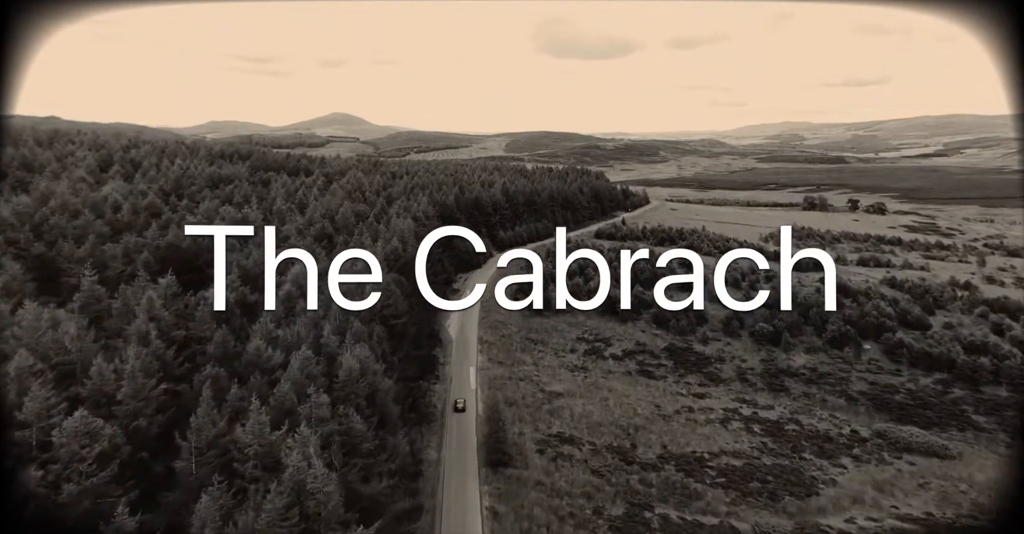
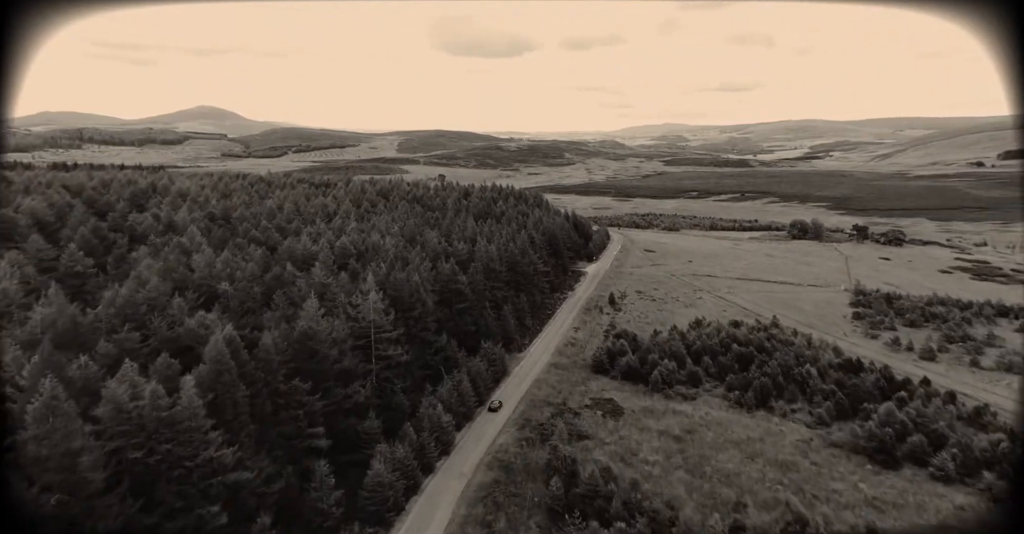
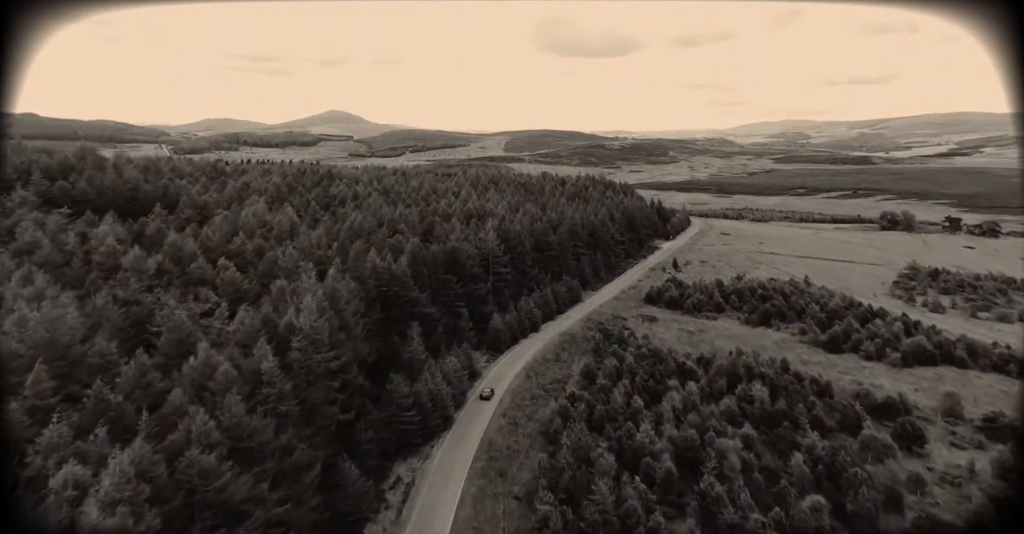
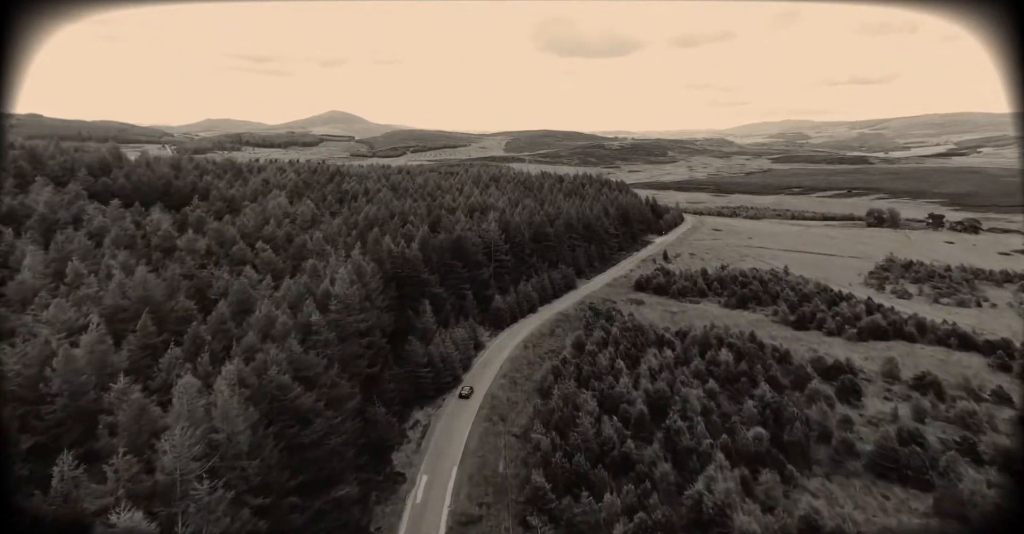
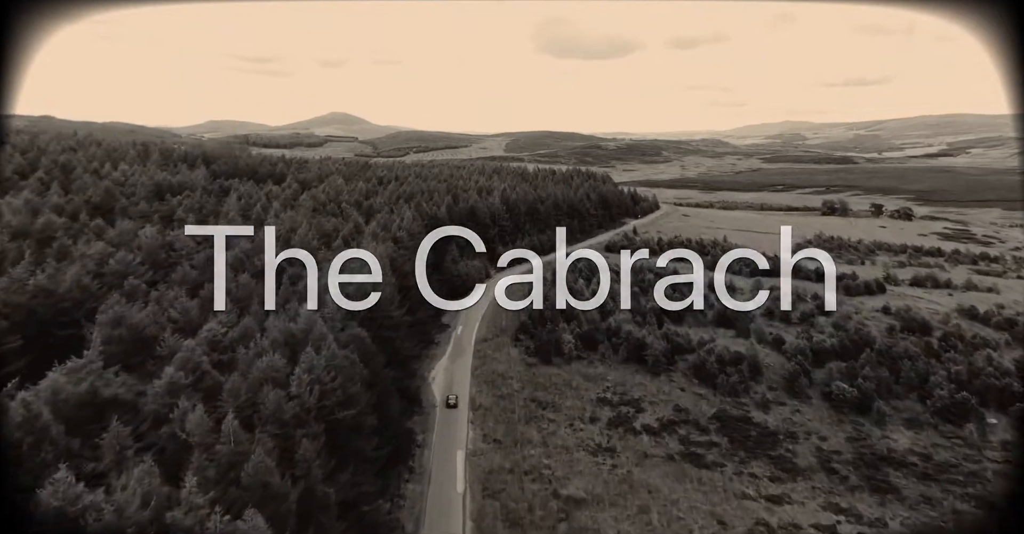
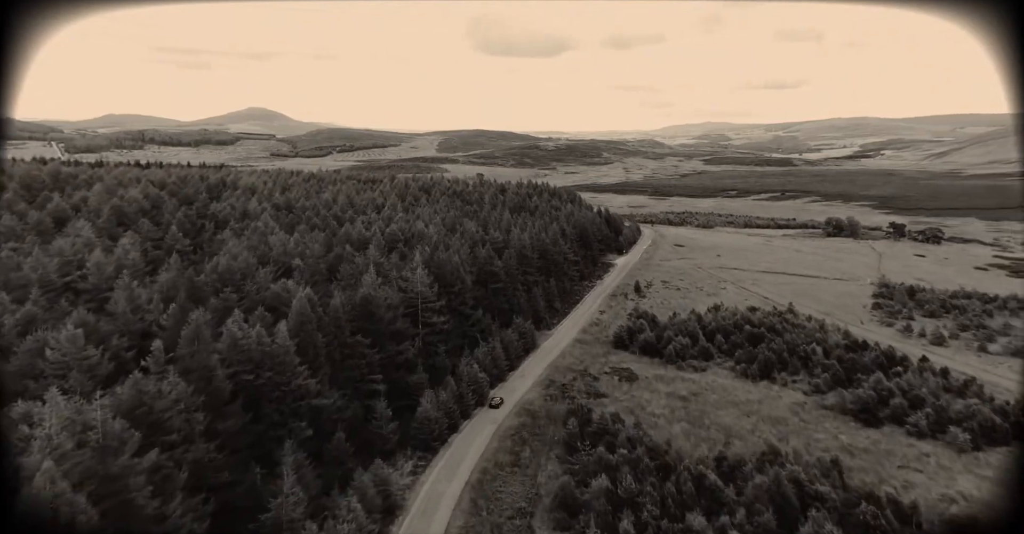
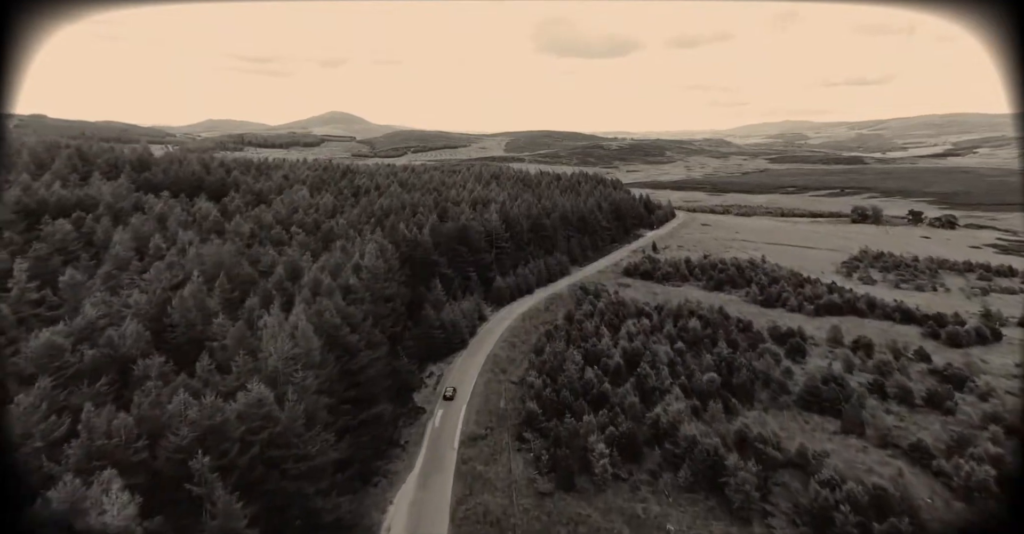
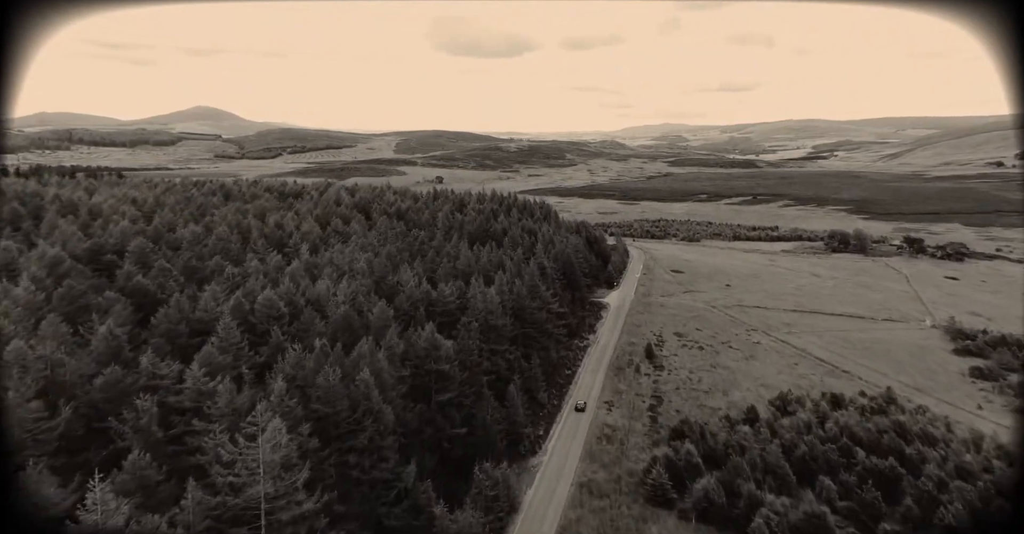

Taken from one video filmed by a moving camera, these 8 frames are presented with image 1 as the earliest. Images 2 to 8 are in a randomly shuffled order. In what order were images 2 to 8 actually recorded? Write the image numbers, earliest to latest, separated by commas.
5, 7, 4, 3, 6, 2, 8
